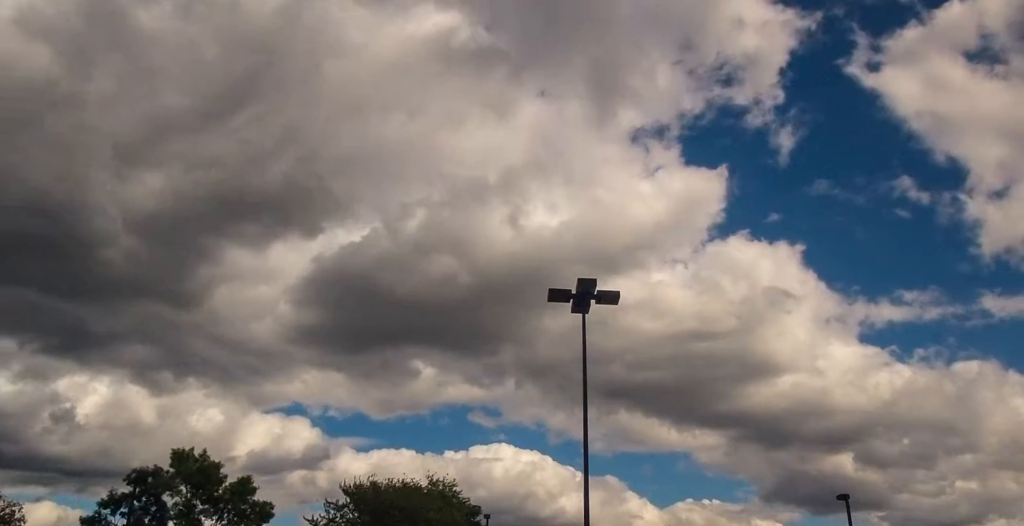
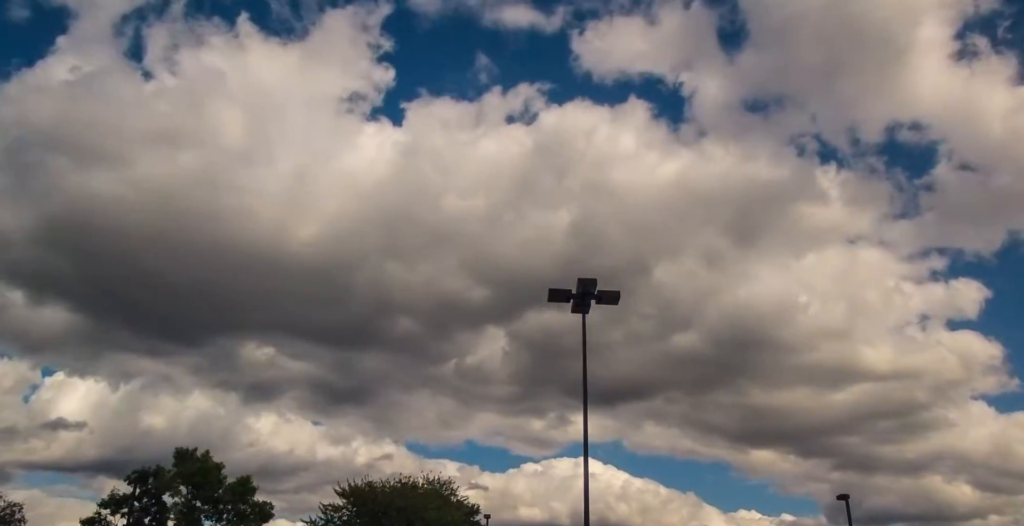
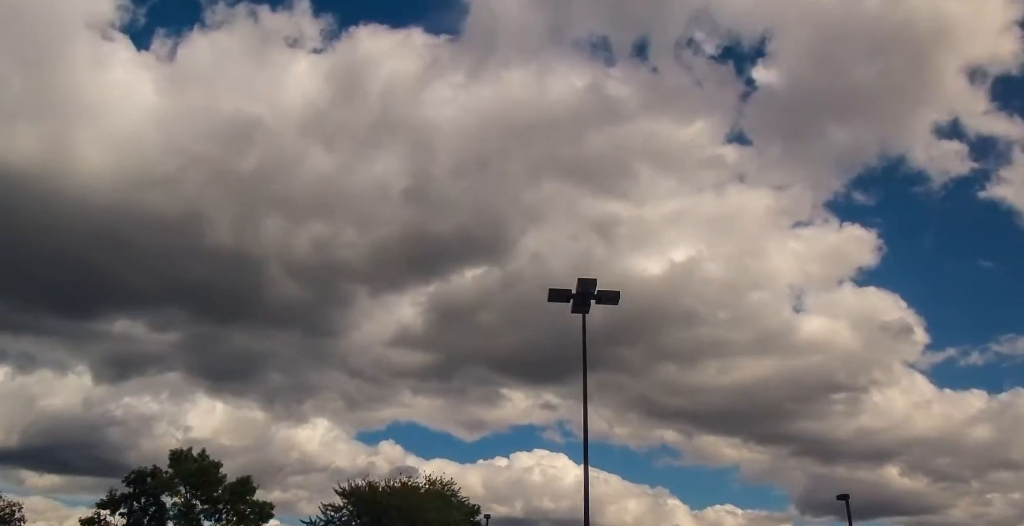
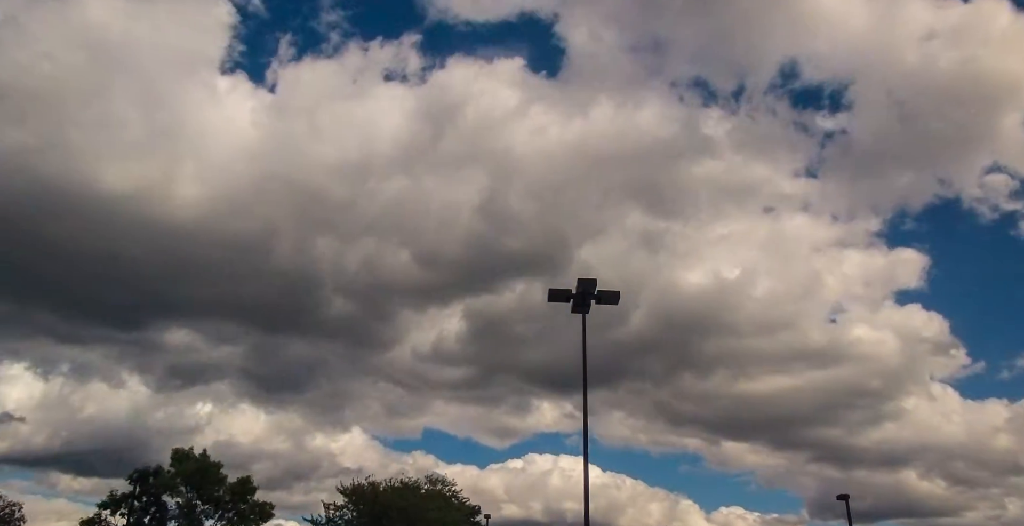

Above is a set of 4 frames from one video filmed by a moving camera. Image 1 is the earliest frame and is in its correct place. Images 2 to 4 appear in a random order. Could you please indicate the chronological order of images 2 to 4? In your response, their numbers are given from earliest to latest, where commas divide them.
3, 4, 2
